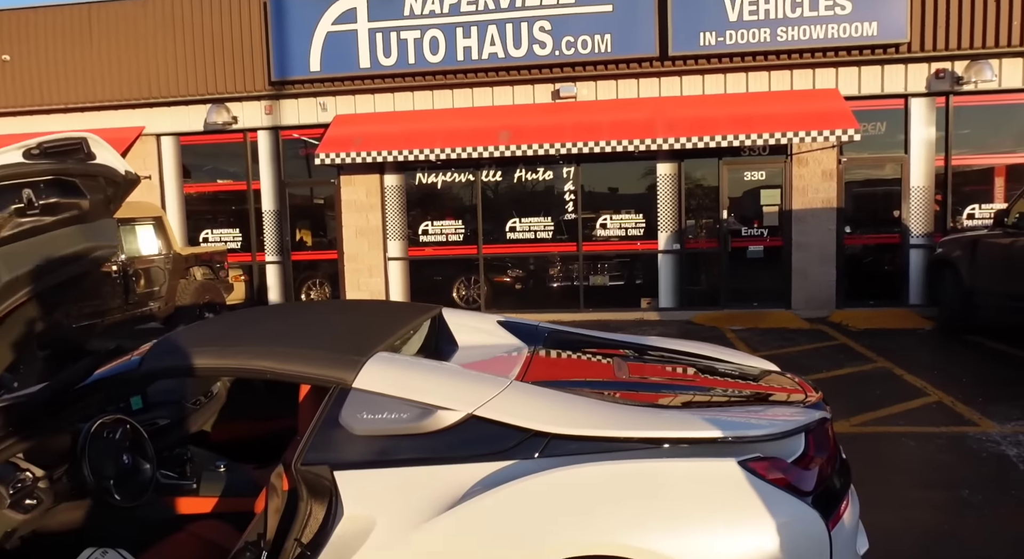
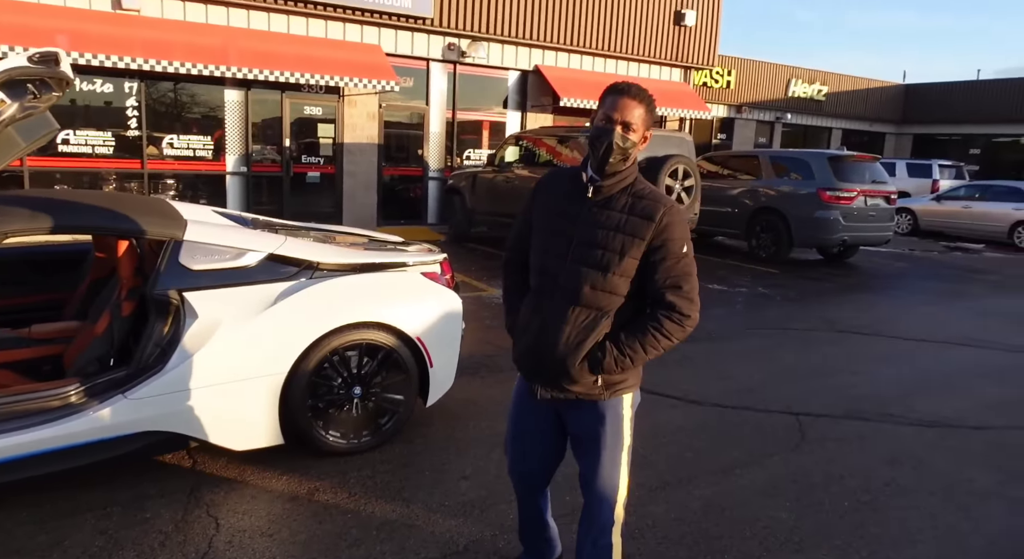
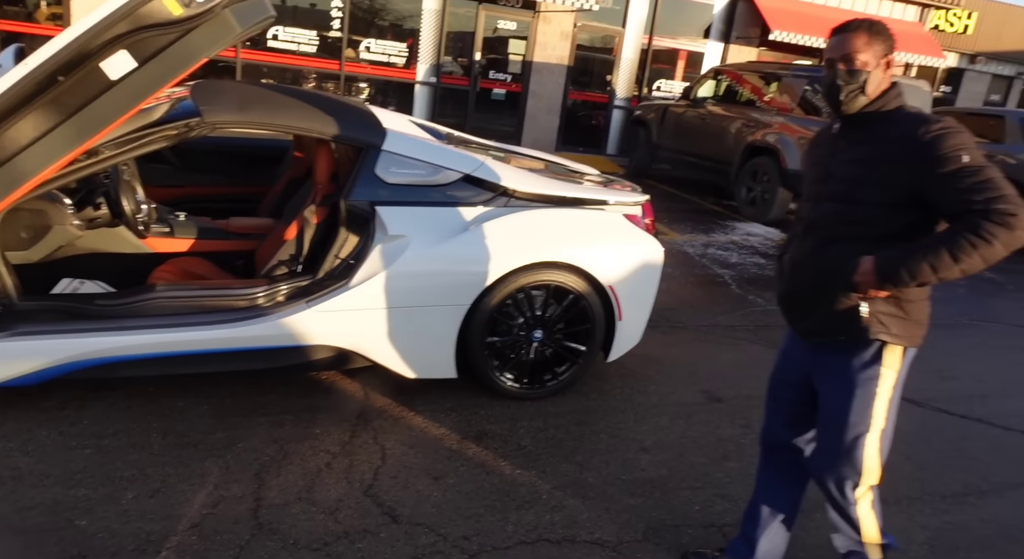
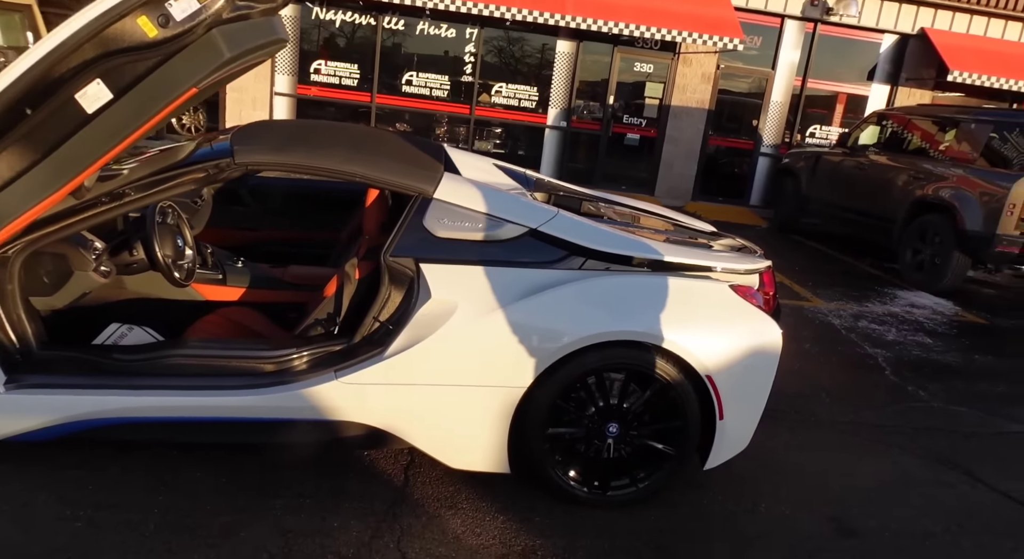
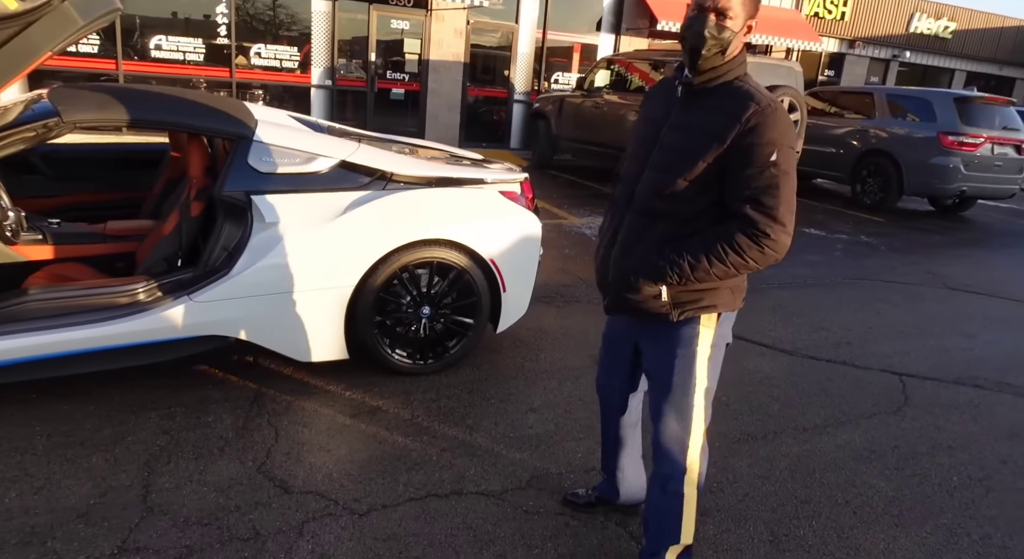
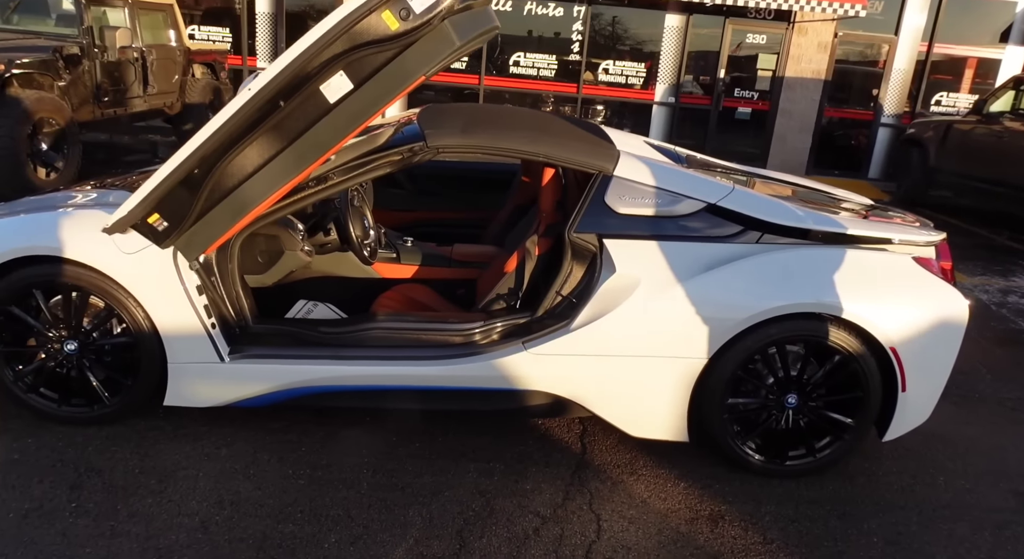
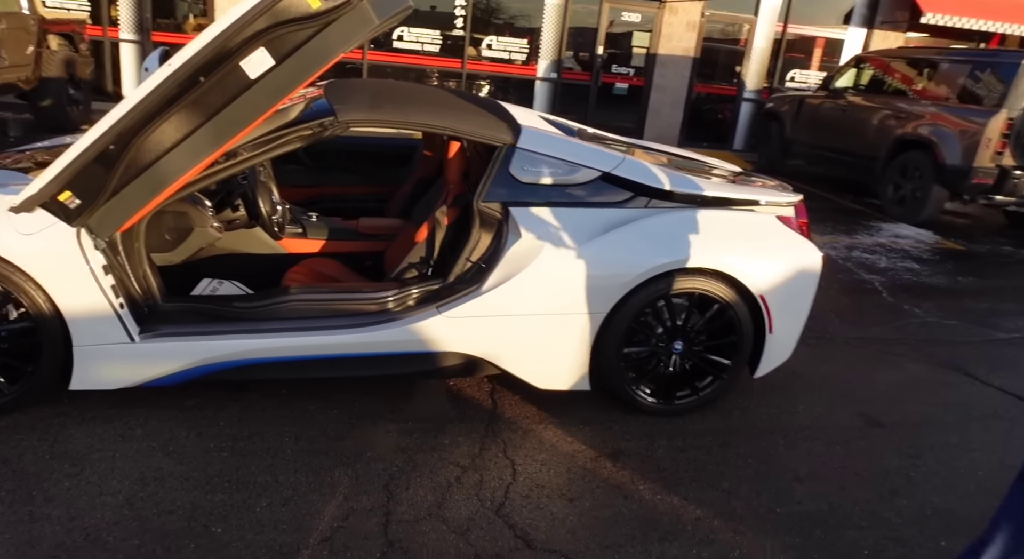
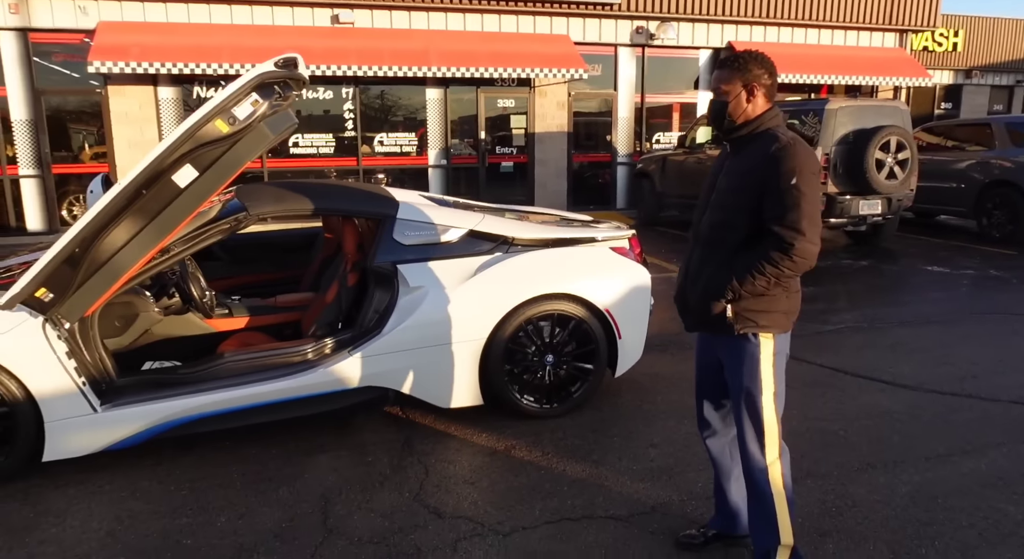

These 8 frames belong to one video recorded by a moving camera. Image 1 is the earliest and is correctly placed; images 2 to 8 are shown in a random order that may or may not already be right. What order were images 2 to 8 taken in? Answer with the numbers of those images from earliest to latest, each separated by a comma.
4, 6, 7, 3, 5, 2, 8
